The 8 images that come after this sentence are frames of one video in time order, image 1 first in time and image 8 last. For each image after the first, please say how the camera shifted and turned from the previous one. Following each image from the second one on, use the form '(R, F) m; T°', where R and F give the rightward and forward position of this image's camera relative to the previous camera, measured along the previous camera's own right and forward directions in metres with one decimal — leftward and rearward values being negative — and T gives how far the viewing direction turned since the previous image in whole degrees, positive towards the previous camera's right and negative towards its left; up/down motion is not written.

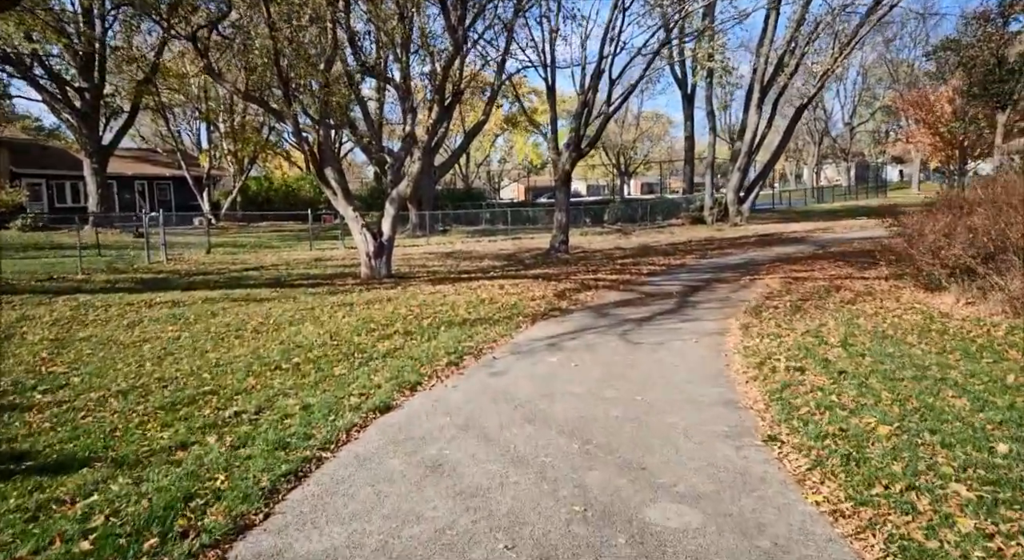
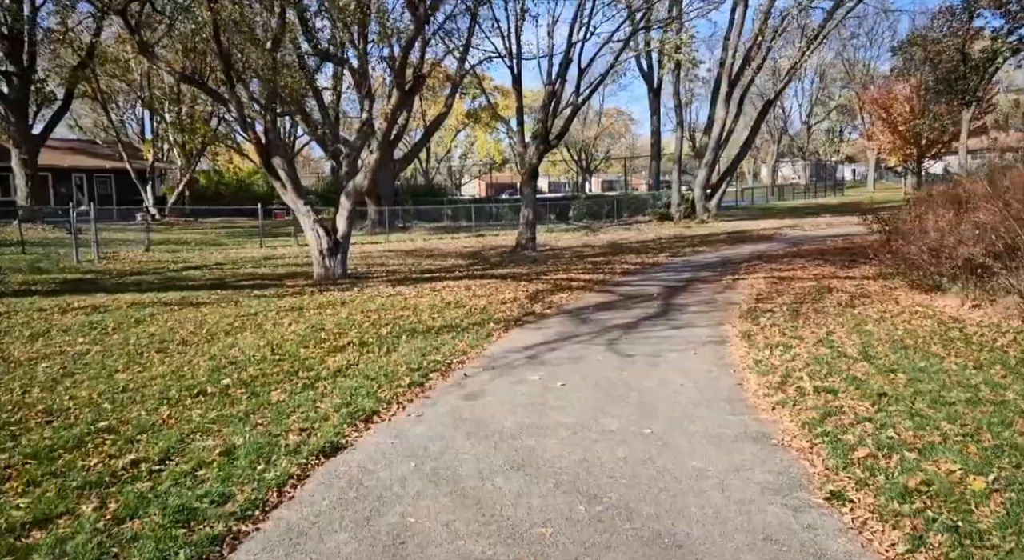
(-0.1, +1.2) m; +3°
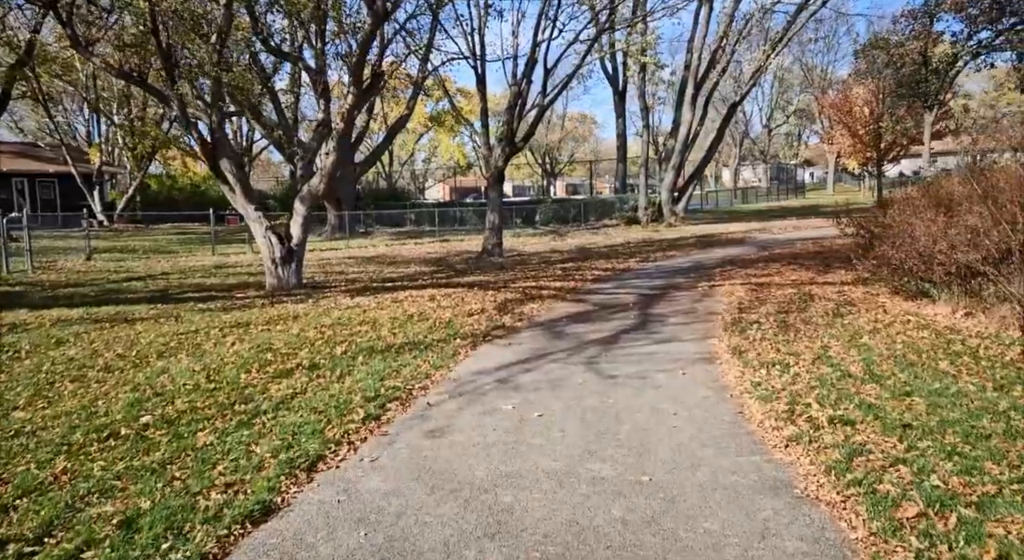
(0.0, +0.8) m; +2°
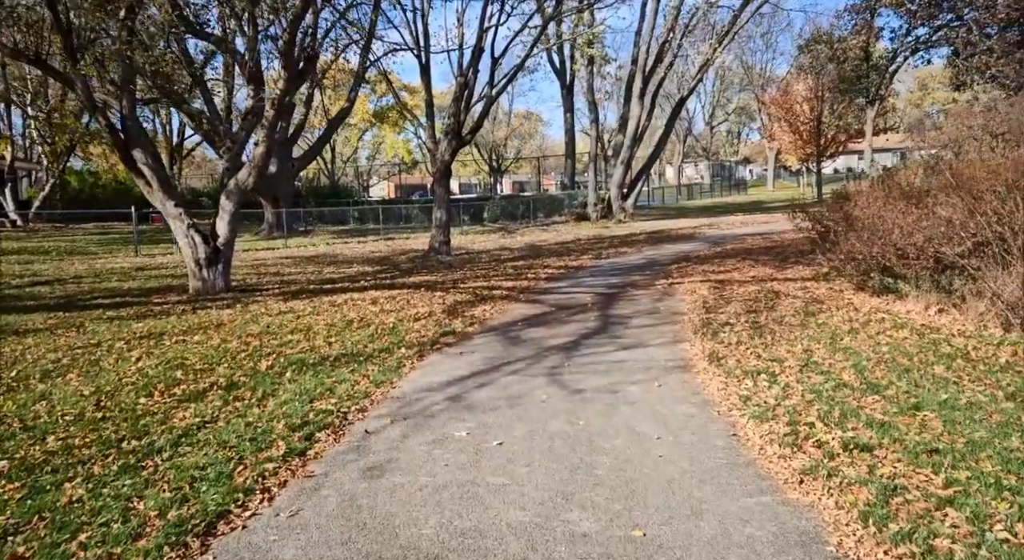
(0.0, +0.9) m; +4°
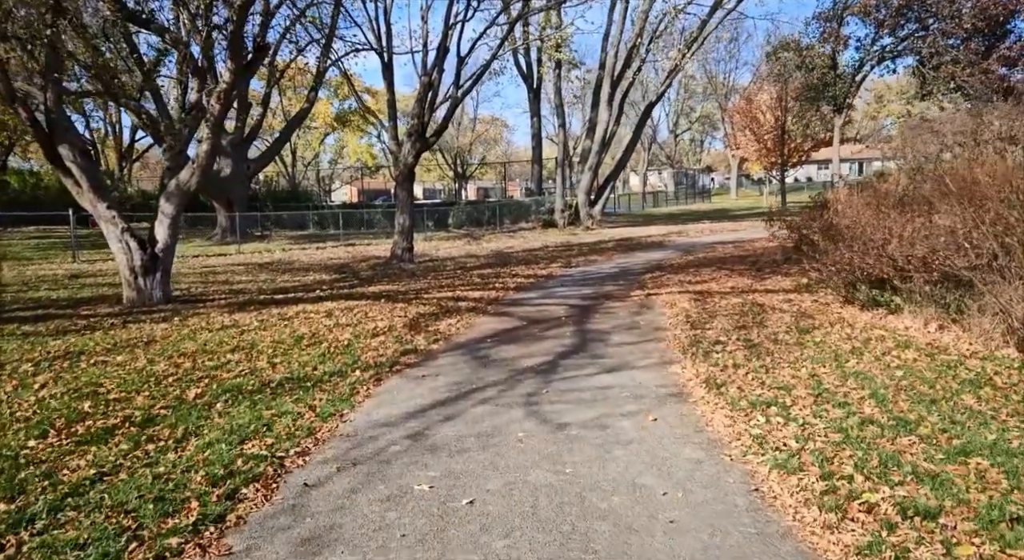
(-0.1, +0.9) m; +3°
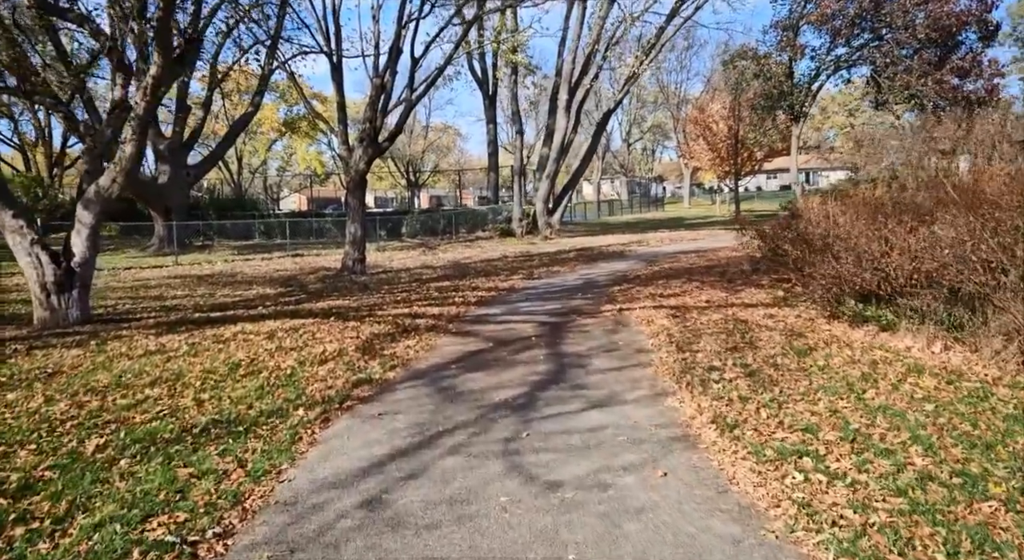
(-0.1, +1.0) m; +3°
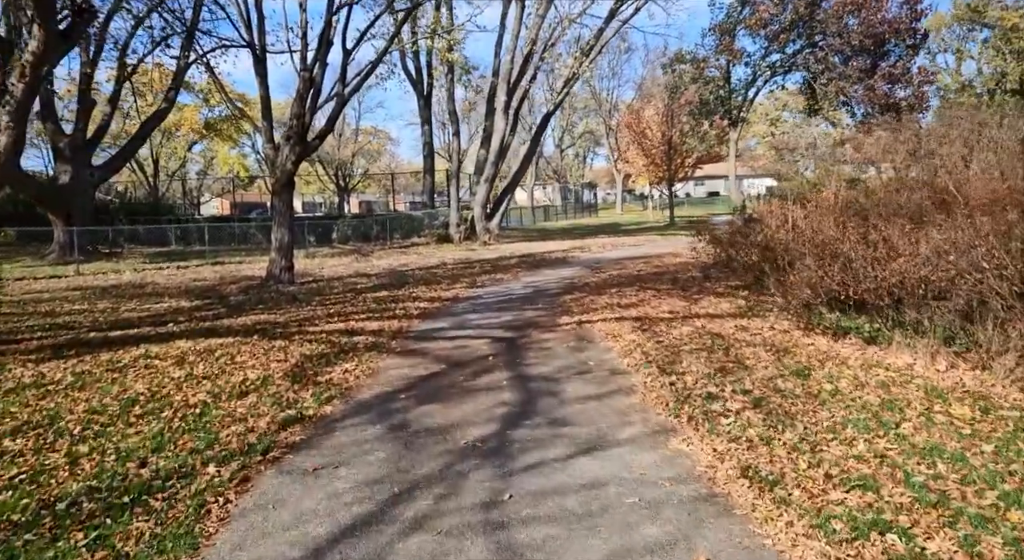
(-0.2, +1.2) m; +5°
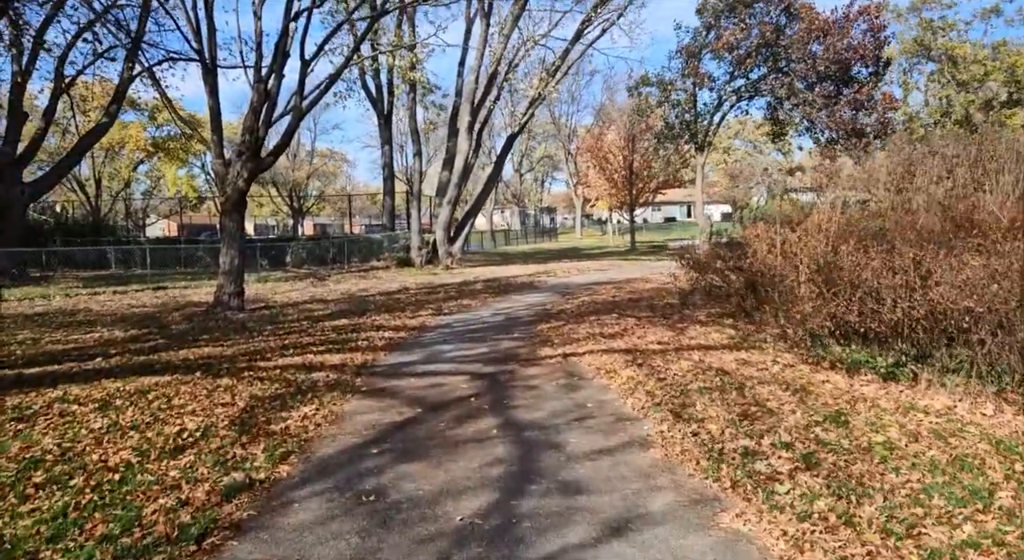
(-0.3, +1.1) m; +3°
